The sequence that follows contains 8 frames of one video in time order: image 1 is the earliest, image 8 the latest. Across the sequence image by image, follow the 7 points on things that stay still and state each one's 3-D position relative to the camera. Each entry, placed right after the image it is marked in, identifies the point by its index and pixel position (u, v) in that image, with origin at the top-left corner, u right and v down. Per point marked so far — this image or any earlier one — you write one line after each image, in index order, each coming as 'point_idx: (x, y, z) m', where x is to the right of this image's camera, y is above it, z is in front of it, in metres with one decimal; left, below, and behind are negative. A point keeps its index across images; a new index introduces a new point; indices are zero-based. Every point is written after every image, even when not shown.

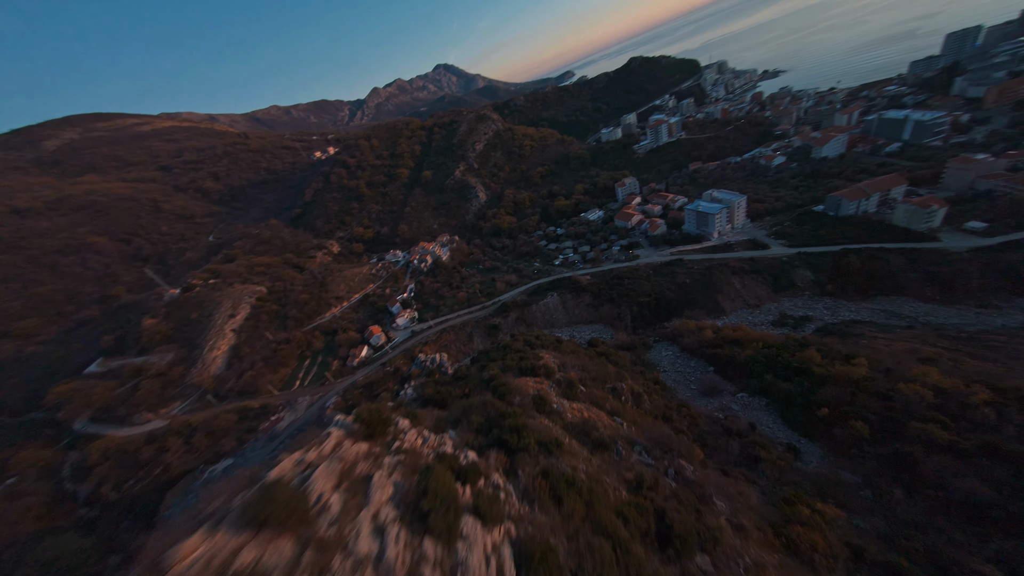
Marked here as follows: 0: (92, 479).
0: (-20.5, -9.4, +15.1) m
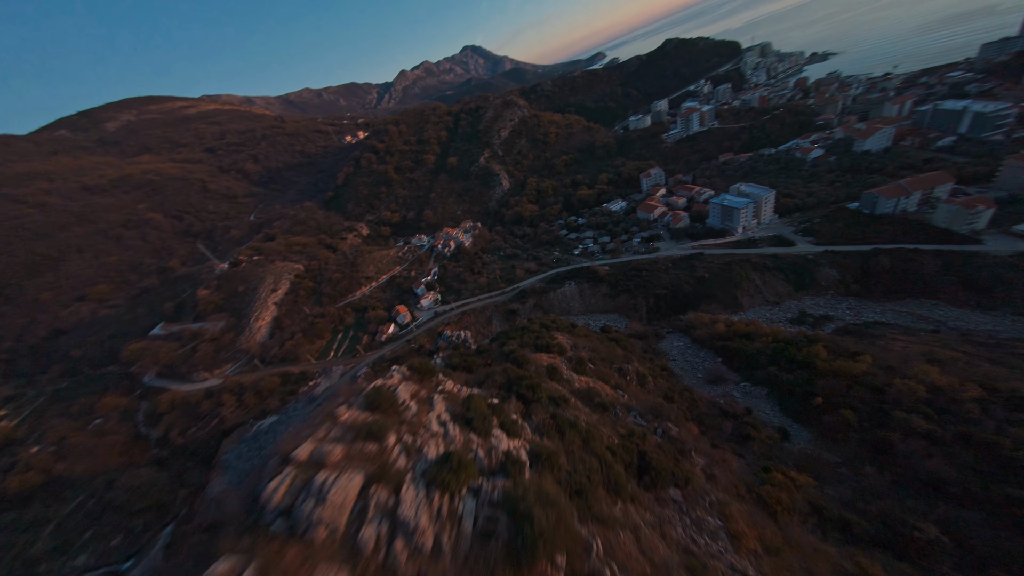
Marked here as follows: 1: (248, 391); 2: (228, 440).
0: (-19.8, -7.8, +17.5) m
1: (-15.9, -6.2, +18.4) m
2: (-14.9, -8.0, +15.9) m
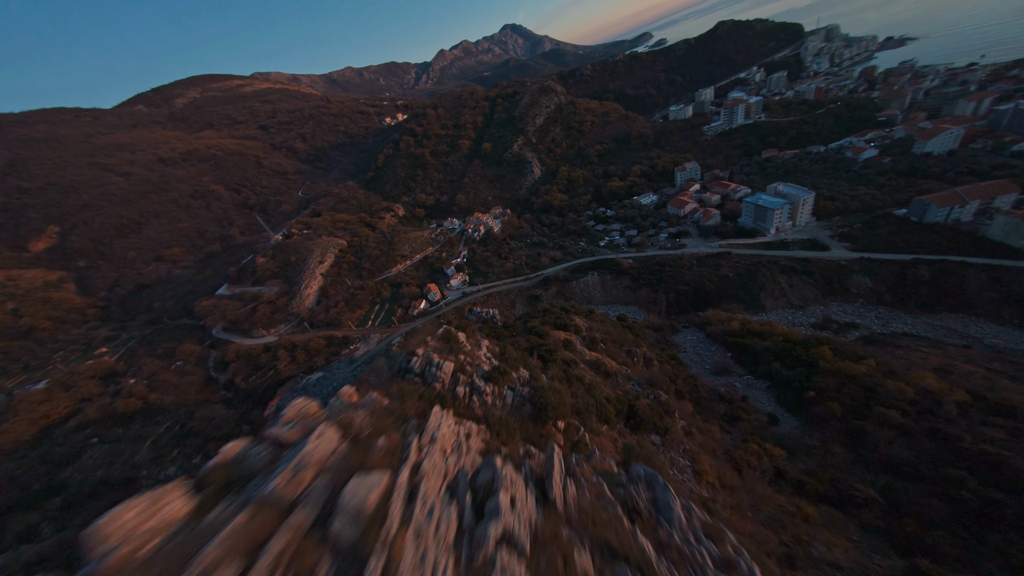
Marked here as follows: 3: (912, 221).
0: (-18.7, -5.5, +20.5) m
1: (-14.7, -4.2, +21.0) m
2: (-13.9, -6.1, +18.4) m
3: (+25.6, +4.3, +19.5) m
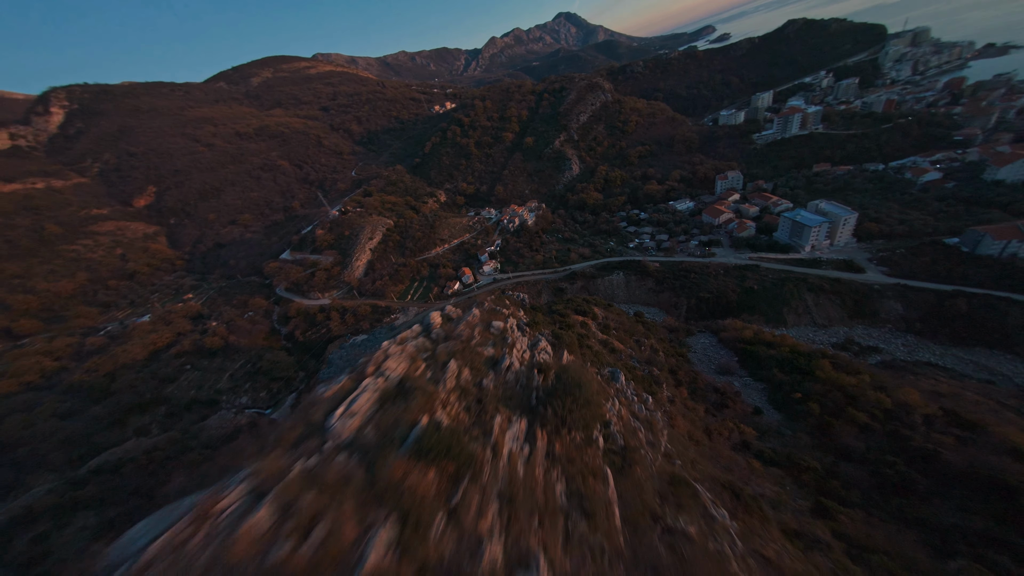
0: (-17.1, -2.8, +23.8) m
1: (-12.9, -1.9, +23.9) m
2: (-12.6, -4.0, +21.4) m
3: (+27.7, +2.3, +18.8) m
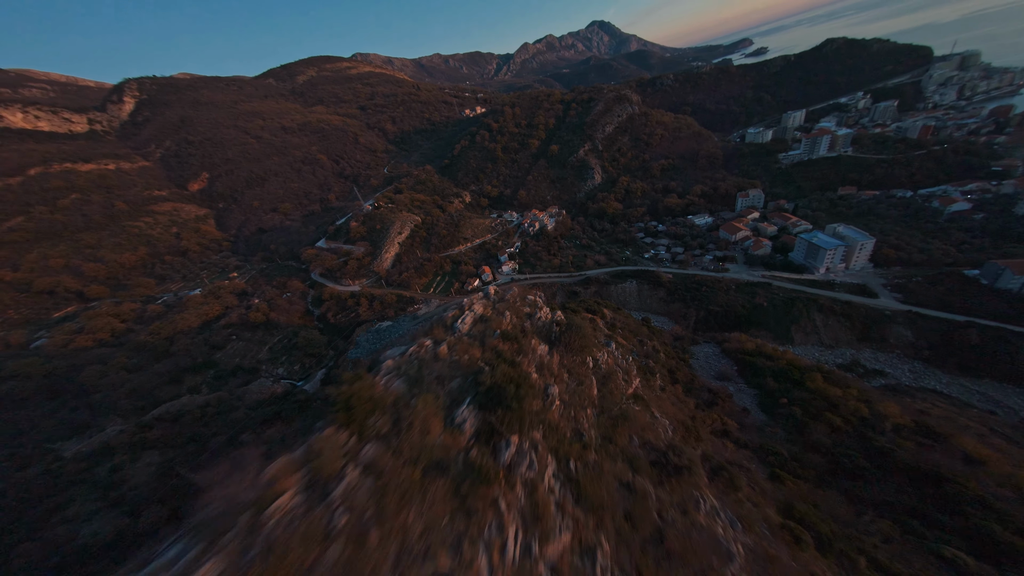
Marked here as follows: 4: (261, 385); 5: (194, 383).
0: (-15.9, -1.6, +25.9) m
1: (-11.6, -1.0, +25.9) m
2: (-11.6, -3.1, +23.3) m
3: (+28.9, +0.3, +18.9) m
4: (-16.0, -6.2, +19.4) m
5: (-20.2, -6.0, +19.3) m
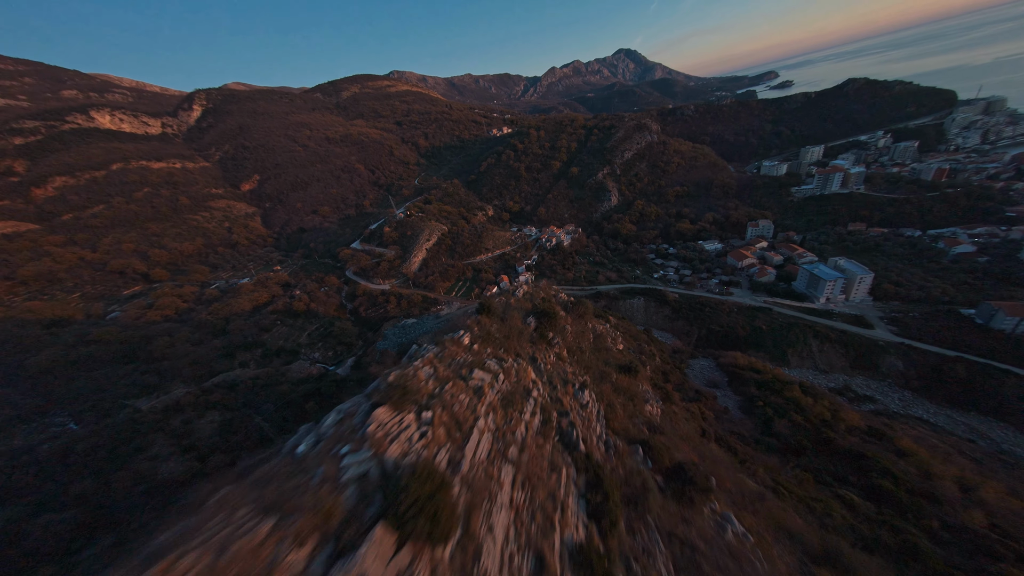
0: (-14.5, -1.3, +28.6) m
1: (-10.2, -1.0, +28.4) m
2: (-10.4, -3.0, +25.8) m
3: (+30.0, -2.2, +19.9) m
4: (-15.2, -5.6, +21.9) m
5: (-19.4, -5.1, +22.0) m
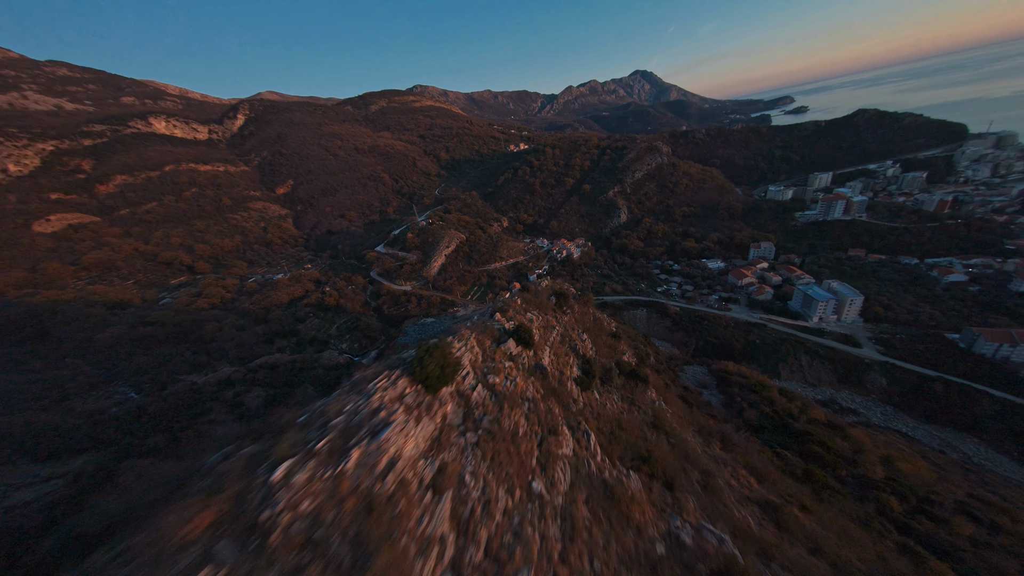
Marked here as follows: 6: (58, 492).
0: (-13.4, -1.3, +31.2) m
1: (-9.1, -1.2, +30.9) m
2: (-9.4, -3.0, +28.1) m
3: (+30.8, -4.0, +21.2) m
4: (-14.4, -5.2, +24.3) m
5: (-18.6, -4.6, +24.6) m
6: (-18.0, -8.1, +12.1) m
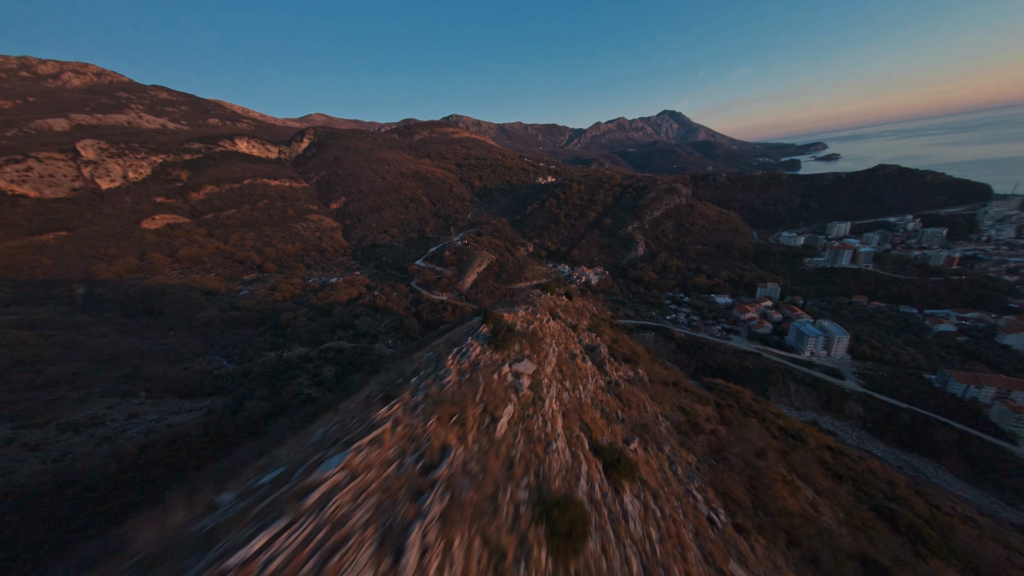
0: (-10.8, -2.2, +35.9) m
1: (-6.5, -2.4, +35.4) m
2: (-7.1, -4.0, +32.6) m
3: (+32.6, -7.5, +23.7) m
4: (-12.4, -5.6, +28.8) m
5: (-16.5, -4.6, +29.4) m
6: (-16.8, -7.2, +16.6) m
